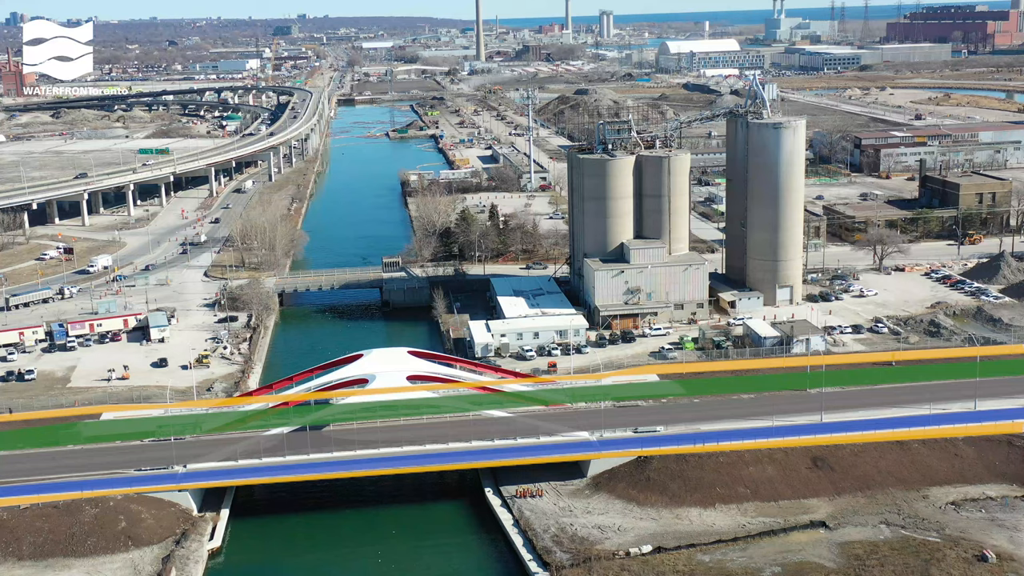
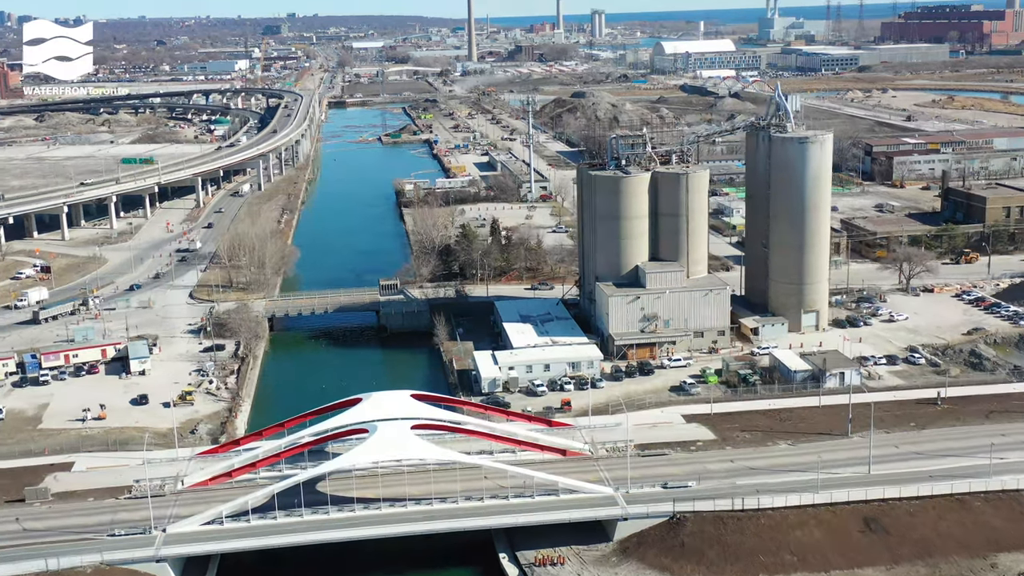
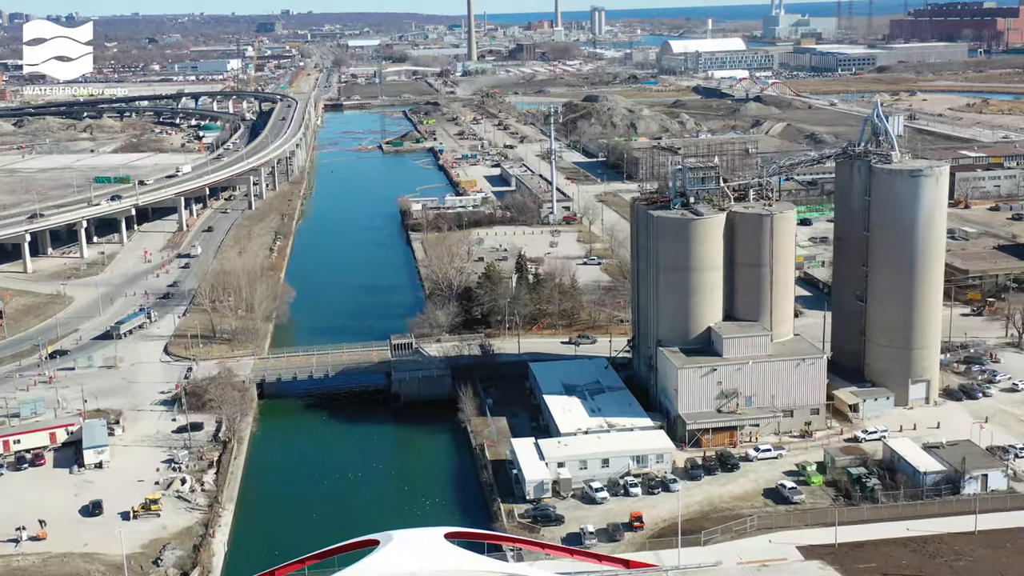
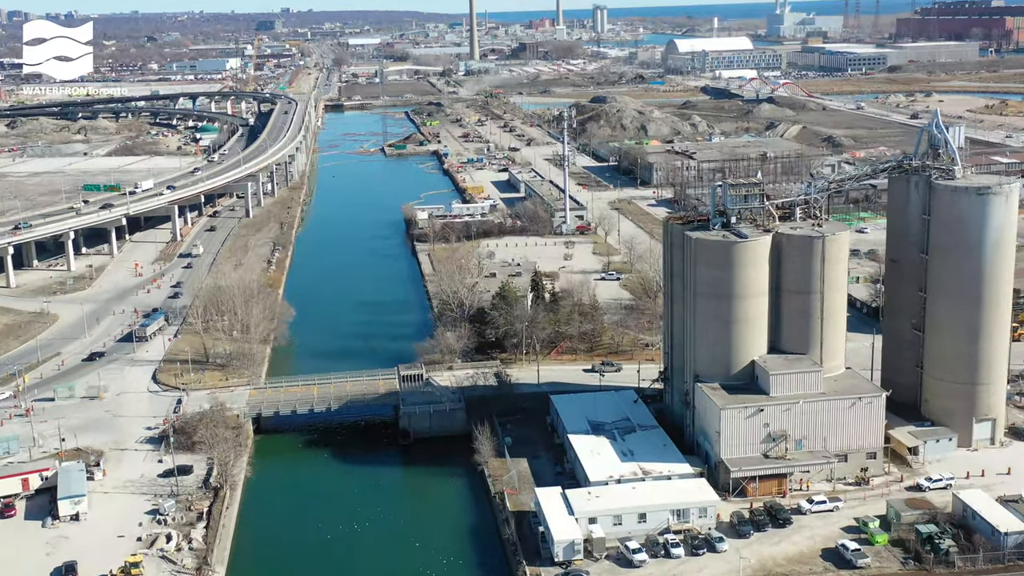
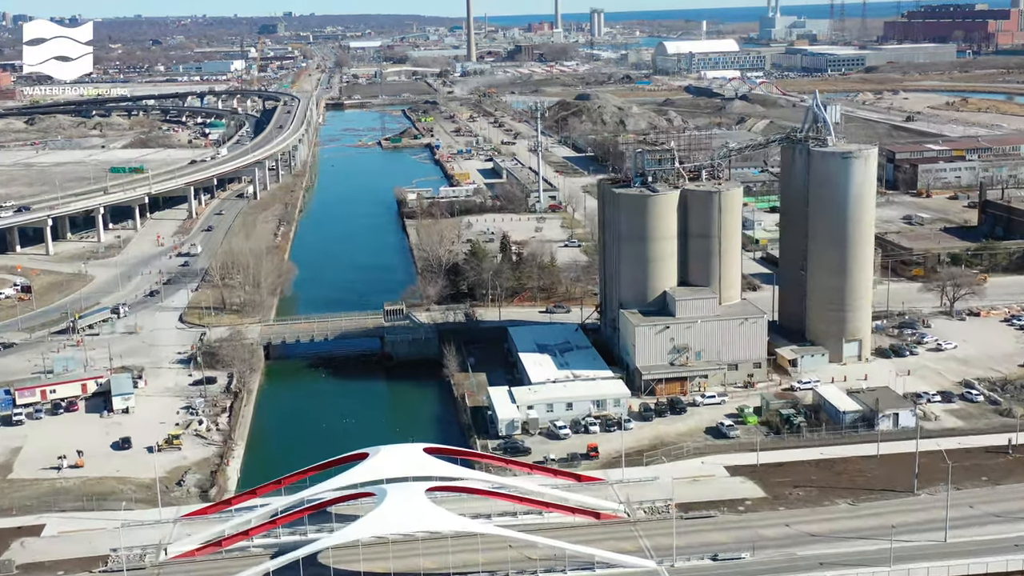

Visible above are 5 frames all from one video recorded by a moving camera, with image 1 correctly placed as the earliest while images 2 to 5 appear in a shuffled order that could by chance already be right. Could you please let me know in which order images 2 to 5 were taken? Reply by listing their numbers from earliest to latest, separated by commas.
2, 5, 3, 4
